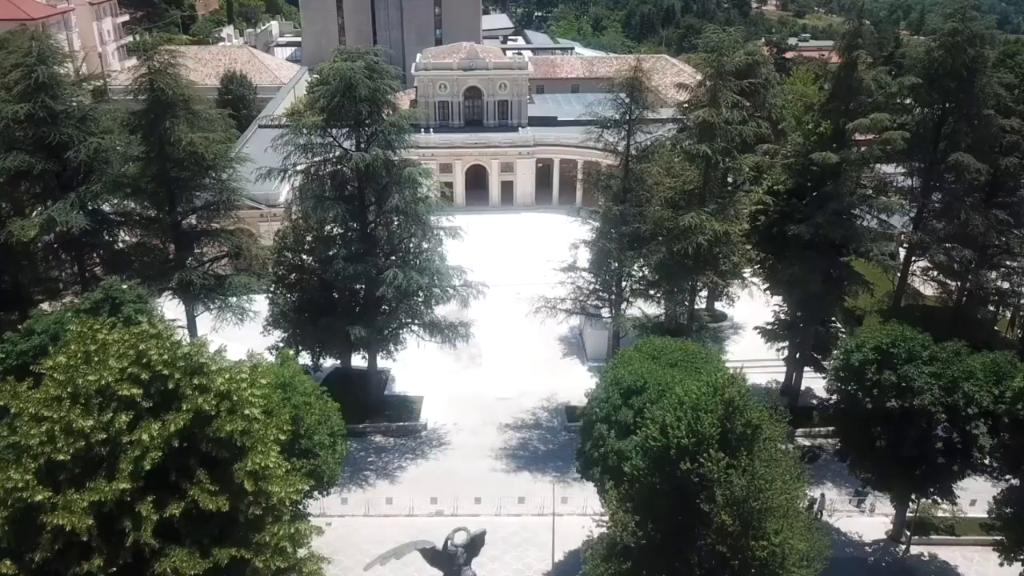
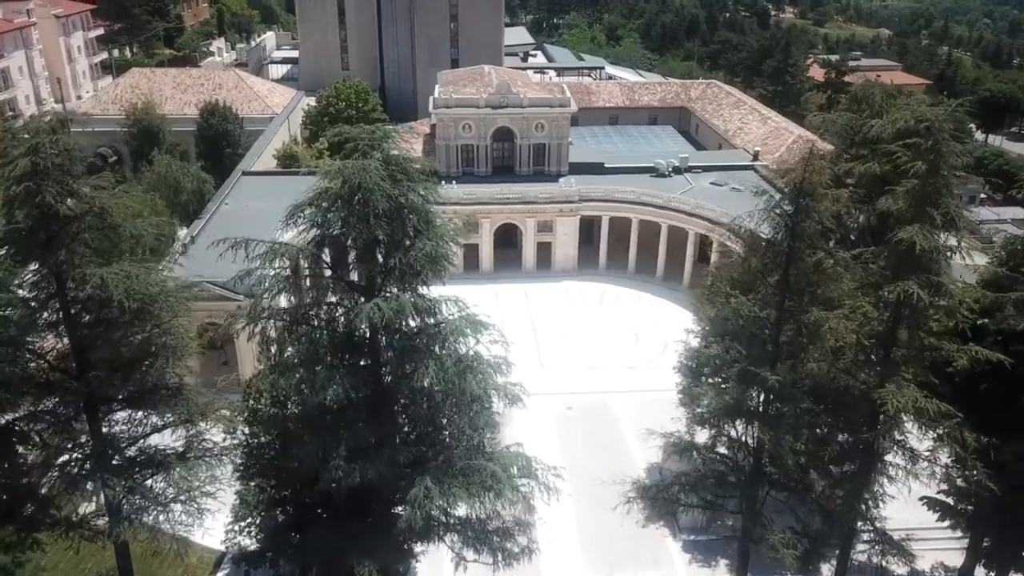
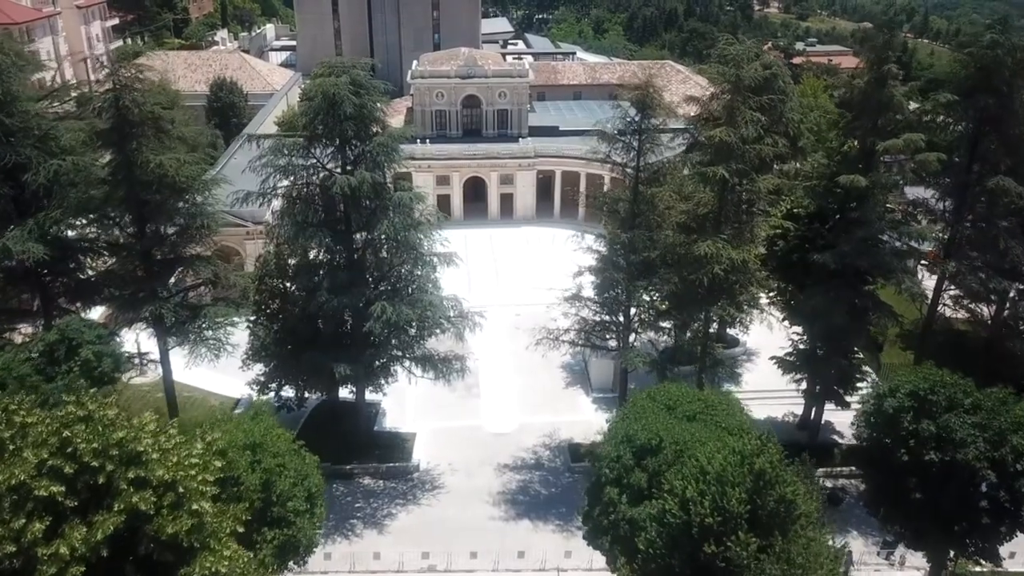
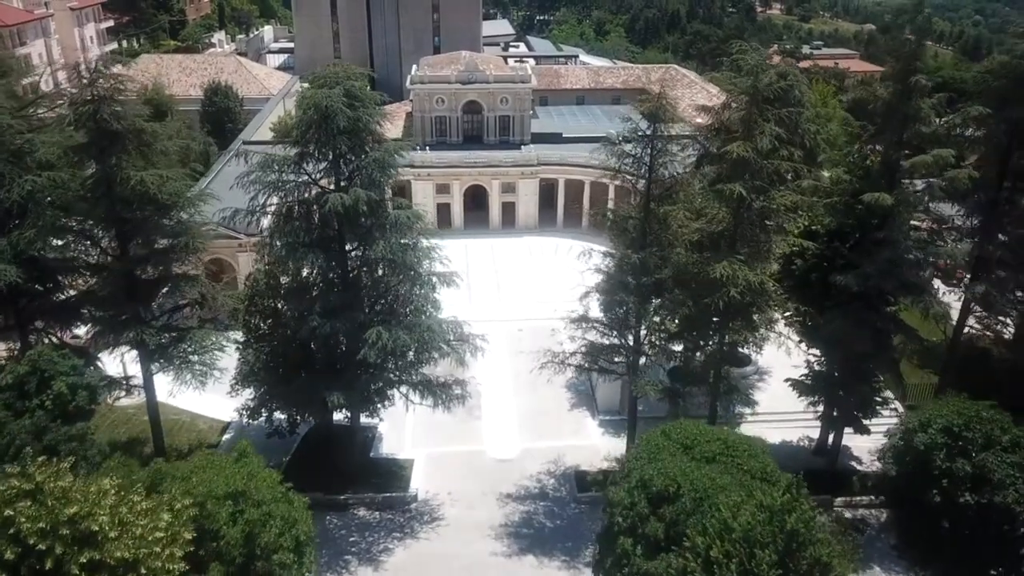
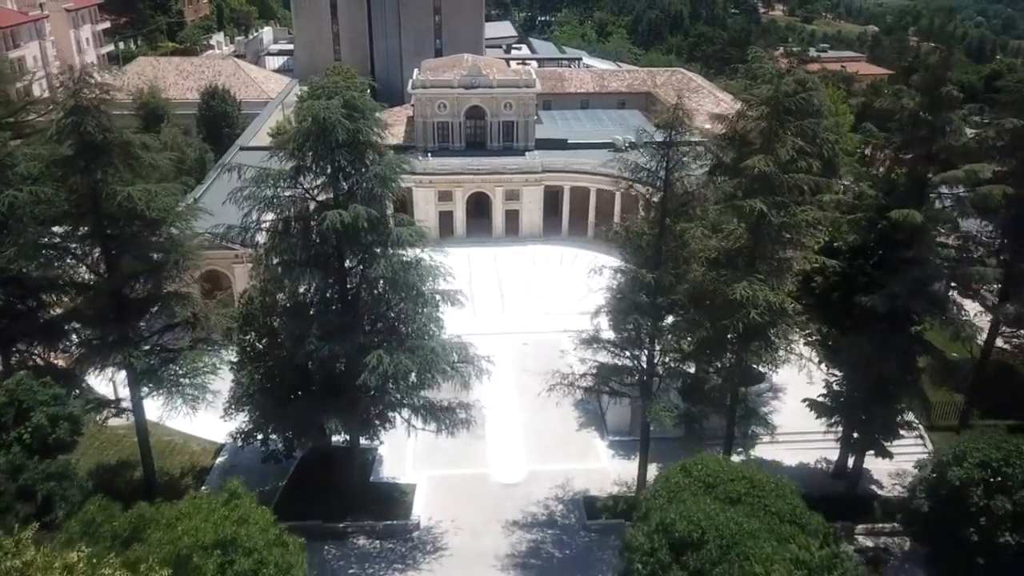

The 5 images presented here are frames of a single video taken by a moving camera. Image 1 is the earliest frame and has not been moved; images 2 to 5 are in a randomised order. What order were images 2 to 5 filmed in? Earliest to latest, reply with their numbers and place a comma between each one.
3, 4, 5, 2
